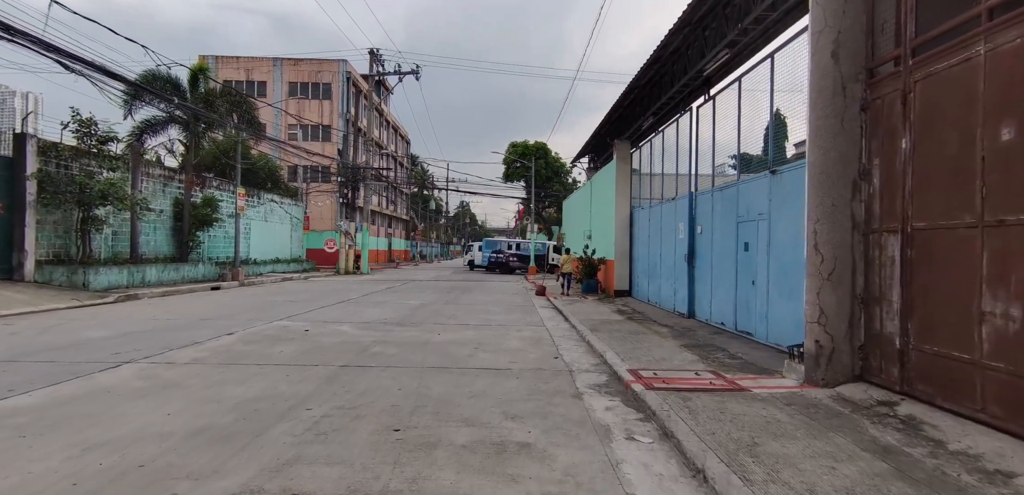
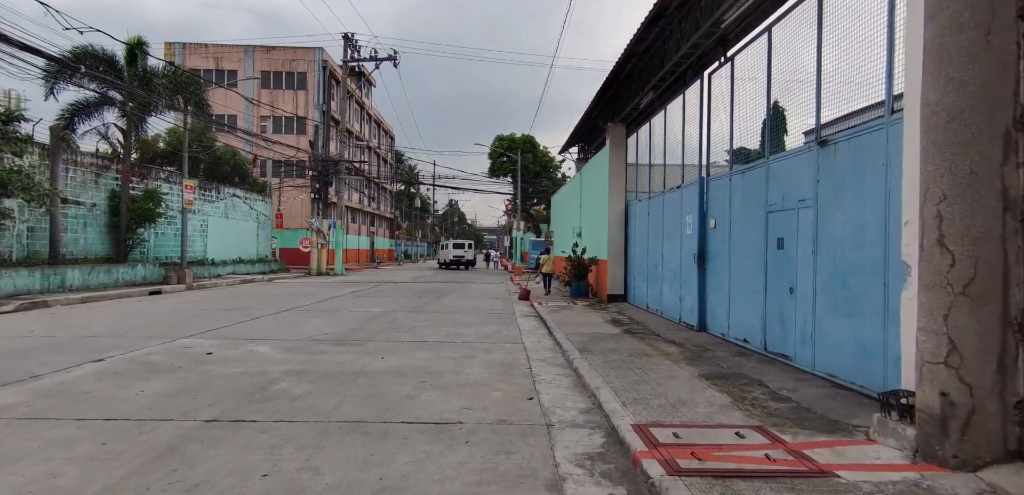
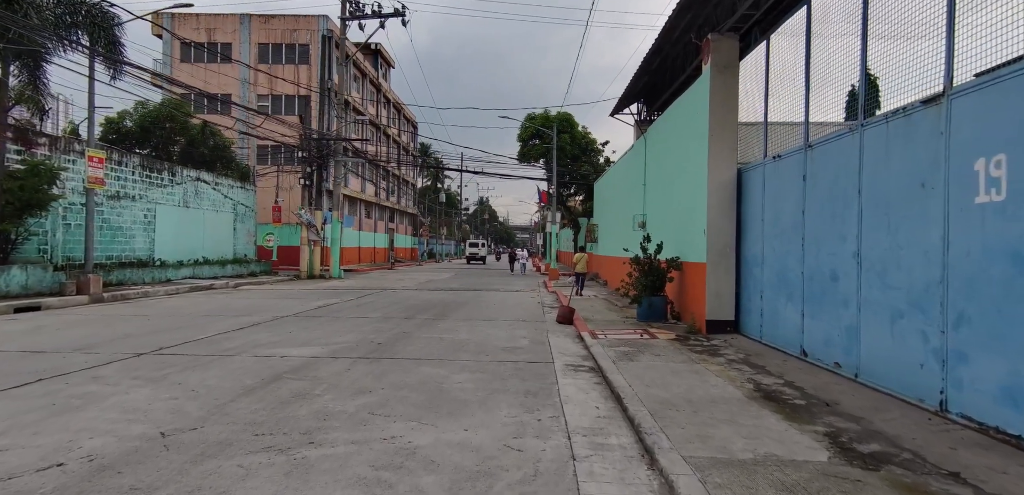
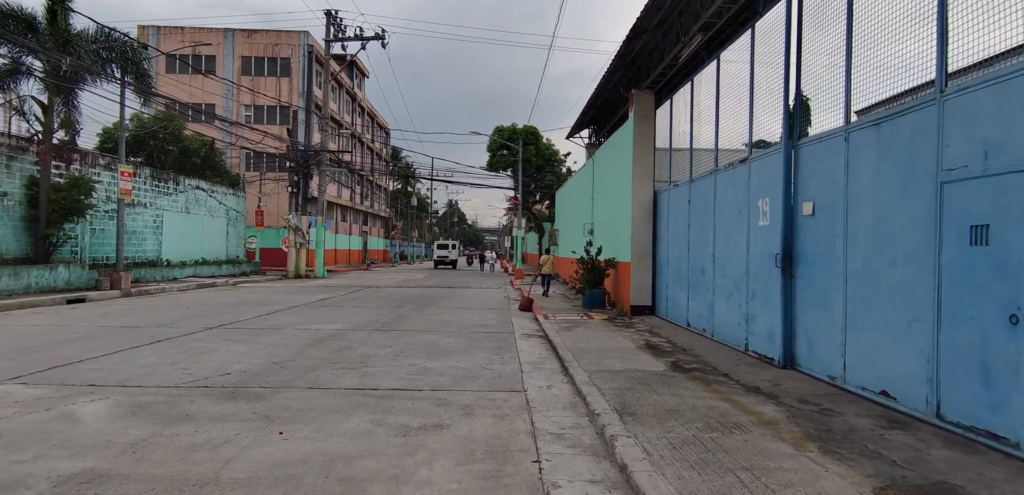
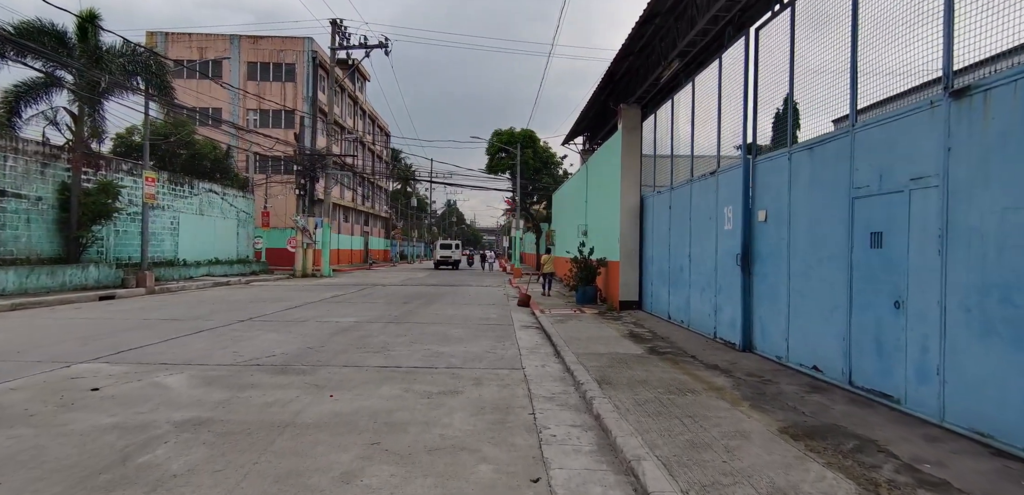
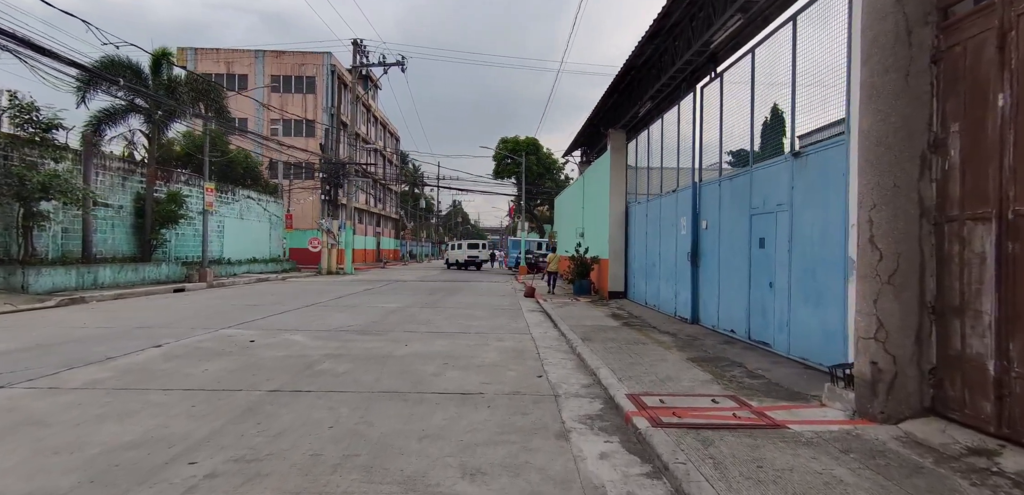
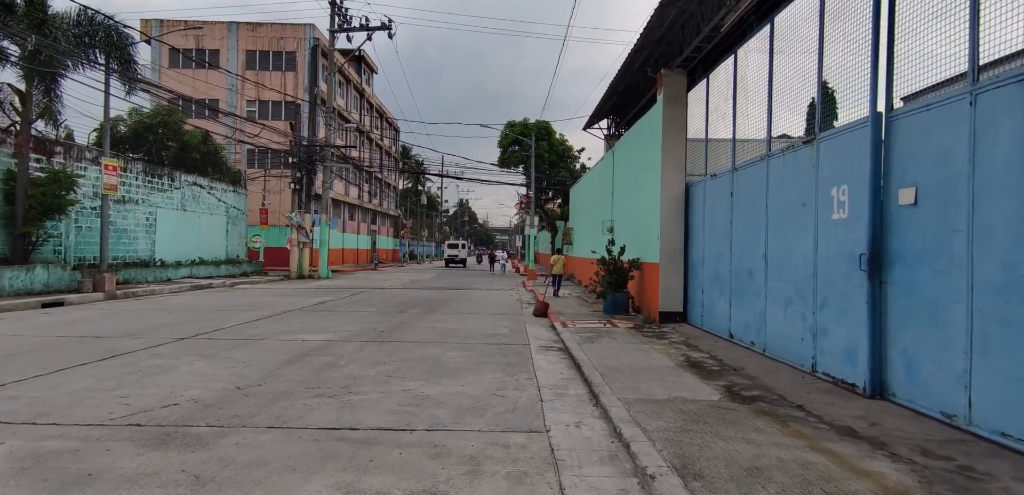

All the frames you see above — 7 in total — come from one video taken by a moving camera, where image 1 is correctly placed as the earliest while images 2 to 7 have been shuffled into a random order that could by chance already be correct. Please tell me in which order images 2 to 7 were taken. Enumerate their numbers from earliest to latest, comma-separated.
6, 2, 5, 4, 7, 3
